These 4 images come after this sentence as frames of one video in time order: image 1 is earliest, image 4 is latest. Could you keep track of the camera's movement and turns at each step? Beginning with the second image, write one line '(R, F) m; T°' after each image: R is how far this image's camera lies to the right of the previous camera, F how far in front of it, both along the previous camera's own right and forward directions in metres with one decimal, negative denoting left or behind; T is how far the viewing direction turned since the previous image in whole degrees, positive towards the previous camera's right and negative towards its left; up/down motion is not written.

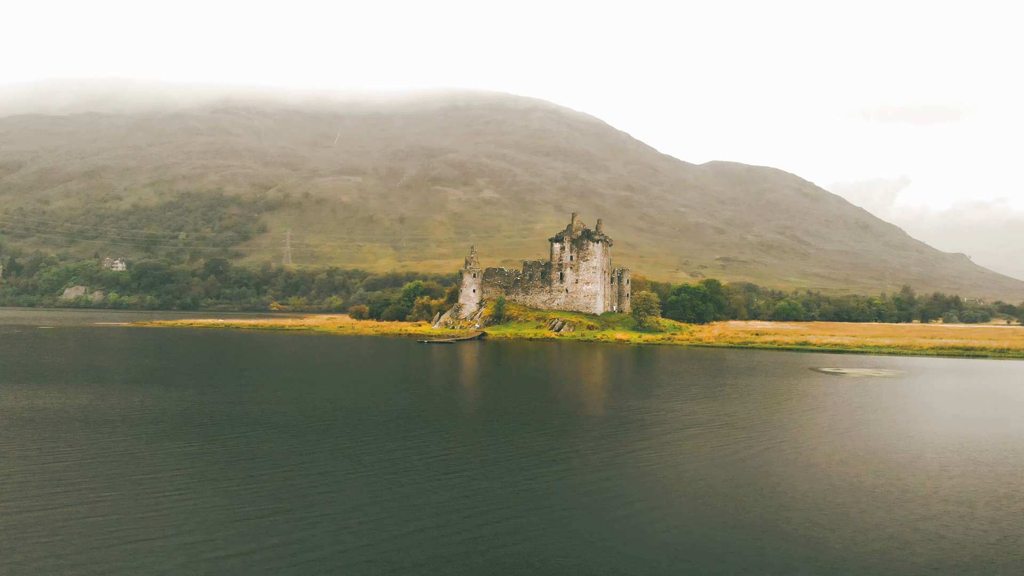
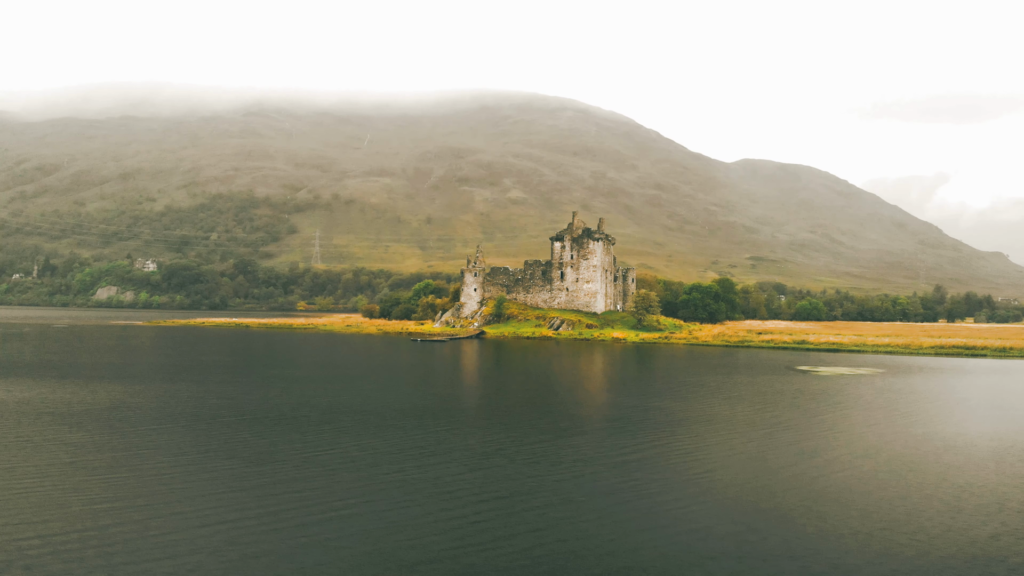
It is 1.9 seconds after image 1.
(+2.5, 0.0) m; -2°
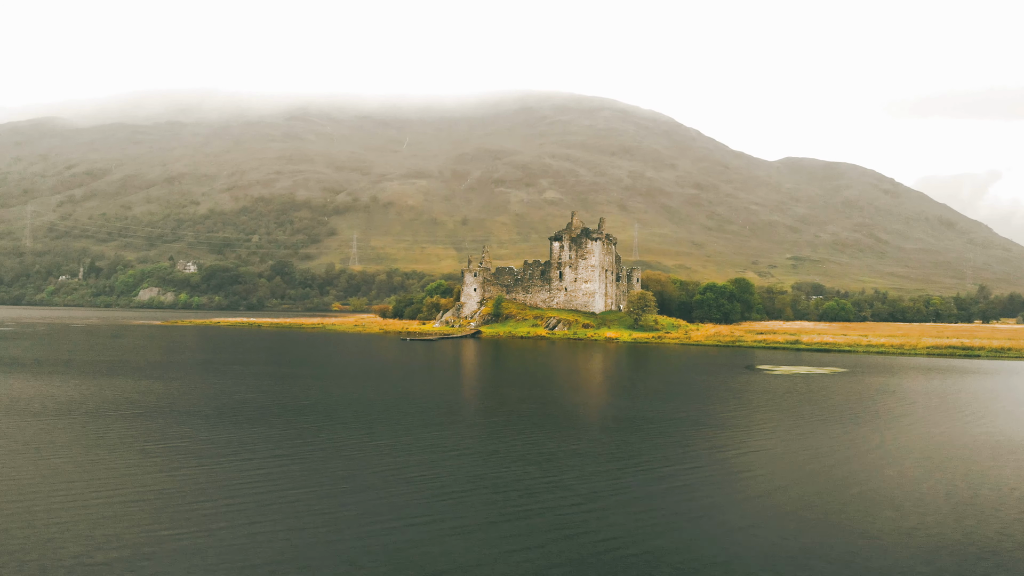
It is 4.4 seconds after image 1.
(+3.6, -0.3) m; -3°
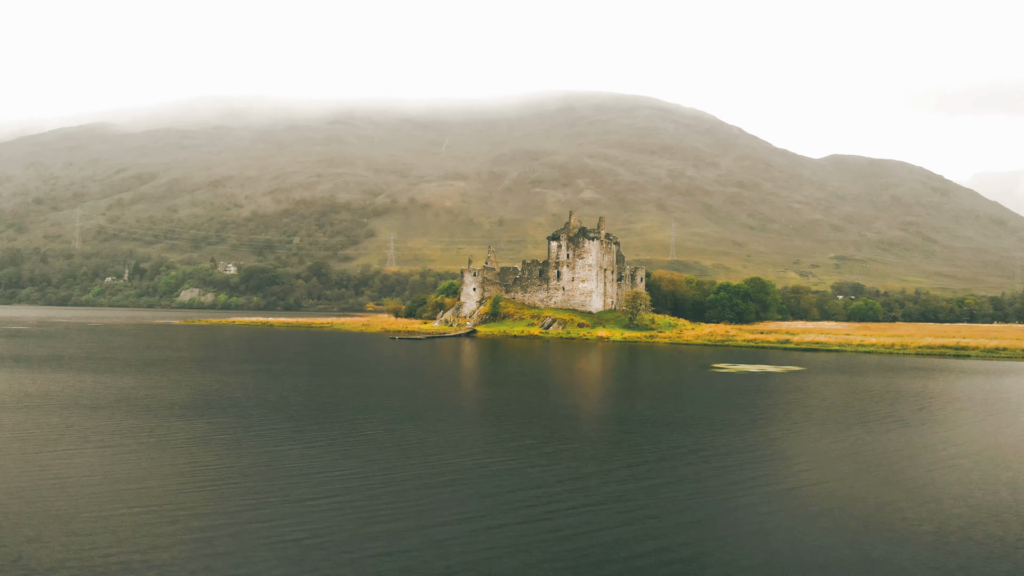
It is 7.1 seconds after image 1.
(+3.8, -0.3) m; -3°
